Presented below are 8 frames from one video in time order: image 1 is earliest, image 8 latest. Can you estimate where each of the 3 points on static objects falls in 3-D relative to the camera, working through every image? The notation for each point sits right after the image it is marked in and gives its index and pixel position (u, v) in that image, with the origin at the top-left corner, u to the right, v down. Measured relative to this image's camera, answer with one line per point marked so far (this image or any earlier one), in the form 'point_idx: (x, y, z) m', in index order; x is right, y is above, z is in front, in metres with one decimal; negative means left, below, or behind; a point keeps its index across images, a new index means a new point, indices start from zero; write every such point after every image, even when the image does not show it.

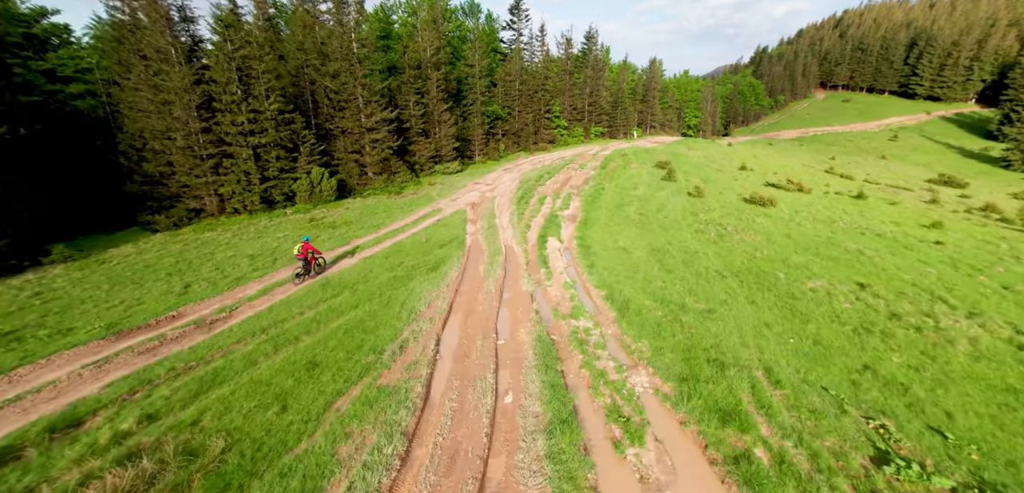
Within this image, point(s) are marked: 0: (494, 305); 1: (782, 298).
0: (-0.7, -2.2, +14.7) m
1: (+10.5, -2.0, +14.9) m
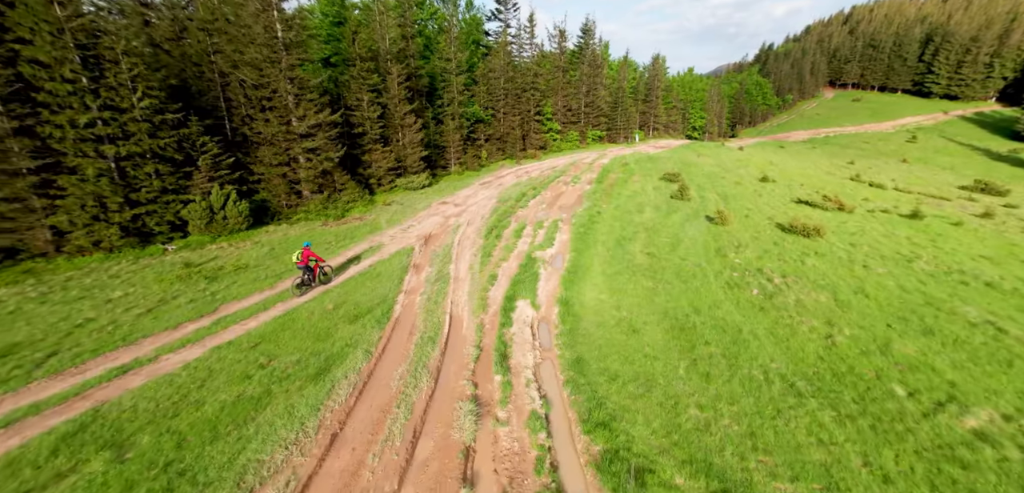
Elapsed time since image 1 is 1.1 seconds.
0: (-2.5, -4.7, +7.6) m
1: (+8.7, -4.5, +7.9) m
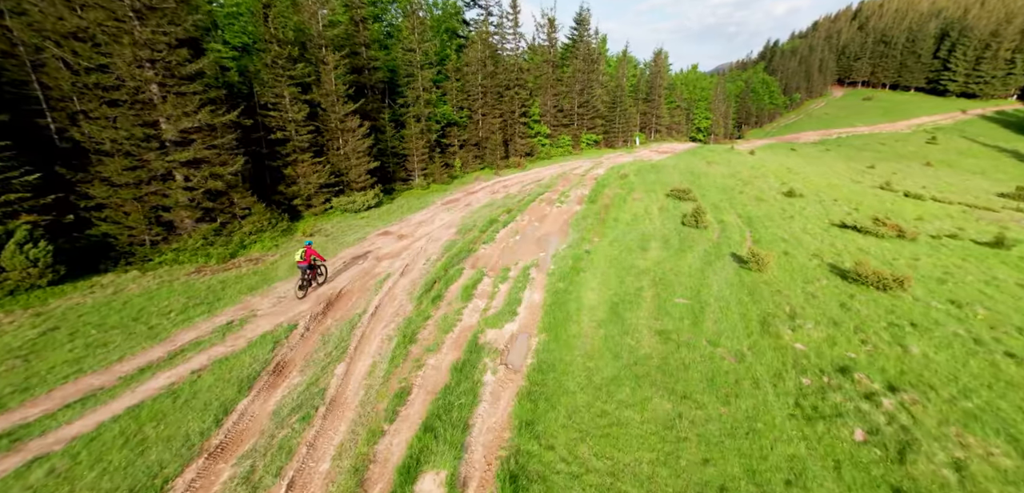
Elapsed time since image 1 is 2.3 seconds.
0: (-4.5, -7.3, +0.2) m
1: (+6.7, -7.0, +0.5) m
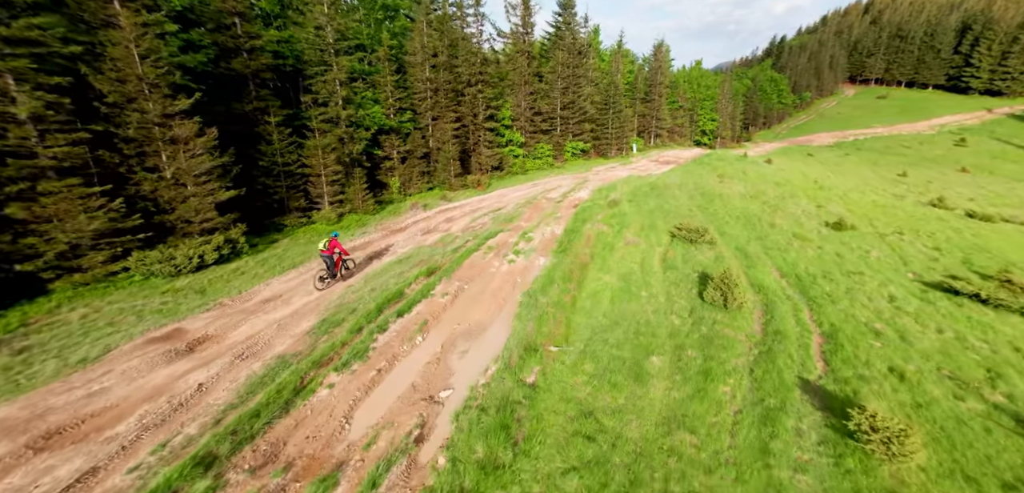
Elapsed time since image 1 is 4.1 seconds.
0: (-8.0, -11.0, -10.4) m
1: (+3.2, -10.6, -10.0) m
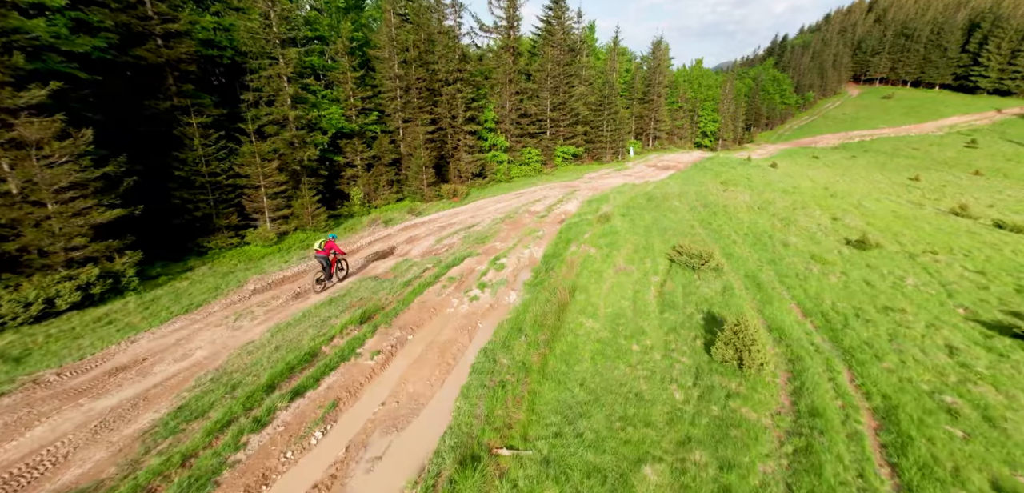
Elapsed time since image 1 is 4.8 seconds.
0: (-9.6, -12.4, -14.4) m
1: (+1.6, -12.0, -14.1) m
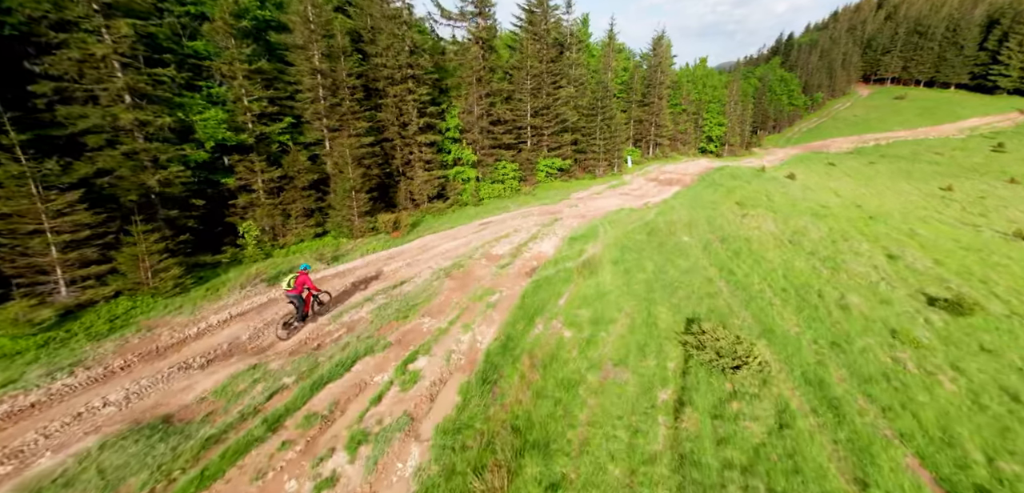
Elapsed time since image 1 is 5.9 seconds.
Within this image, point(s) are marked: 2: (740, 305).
0: (-12.1, -15.5, -22.6) m
1: (-0.9, -15.0, -22.3) m
2: (+11.3, -2.6, +18.7) m
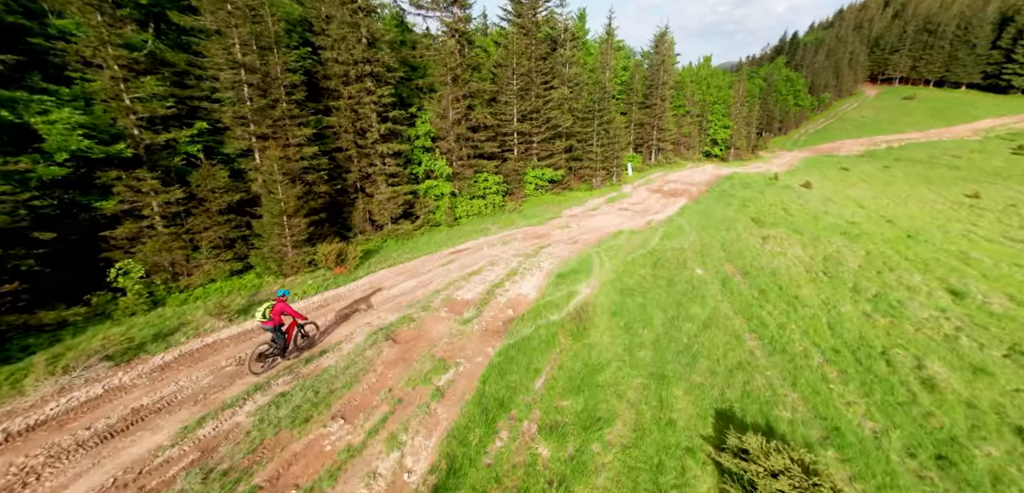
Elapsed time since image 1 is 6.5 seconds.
0: (-13.4, -17.3, -27.9) m
1: (-2.3, -16.8, -27.5) m
2: (+9.9, -4.6, +13.5) m
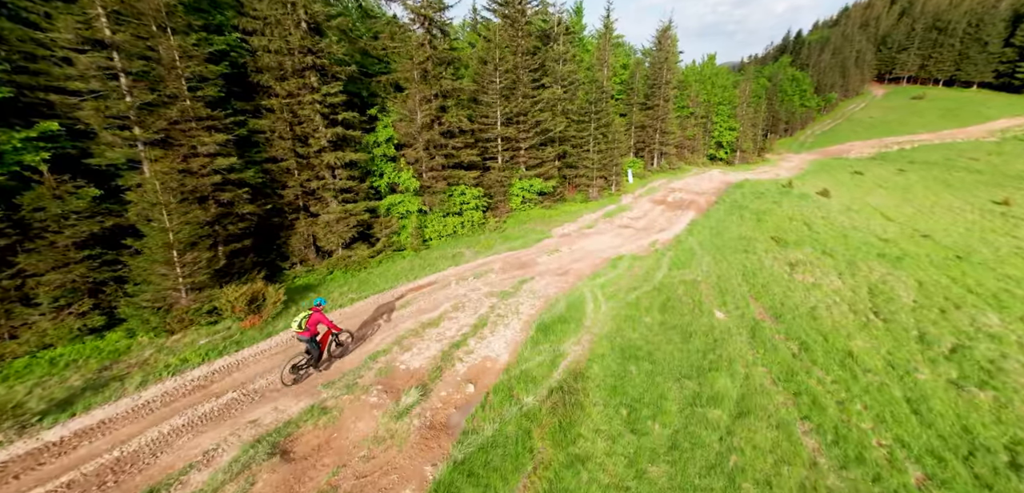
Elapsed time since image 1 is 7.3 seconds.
0: (-14.7, -18.9, -33.0) m
1: (-3.5, -18.4, -32.5) m
2: (+8.6, -6.3, +8.6) m
